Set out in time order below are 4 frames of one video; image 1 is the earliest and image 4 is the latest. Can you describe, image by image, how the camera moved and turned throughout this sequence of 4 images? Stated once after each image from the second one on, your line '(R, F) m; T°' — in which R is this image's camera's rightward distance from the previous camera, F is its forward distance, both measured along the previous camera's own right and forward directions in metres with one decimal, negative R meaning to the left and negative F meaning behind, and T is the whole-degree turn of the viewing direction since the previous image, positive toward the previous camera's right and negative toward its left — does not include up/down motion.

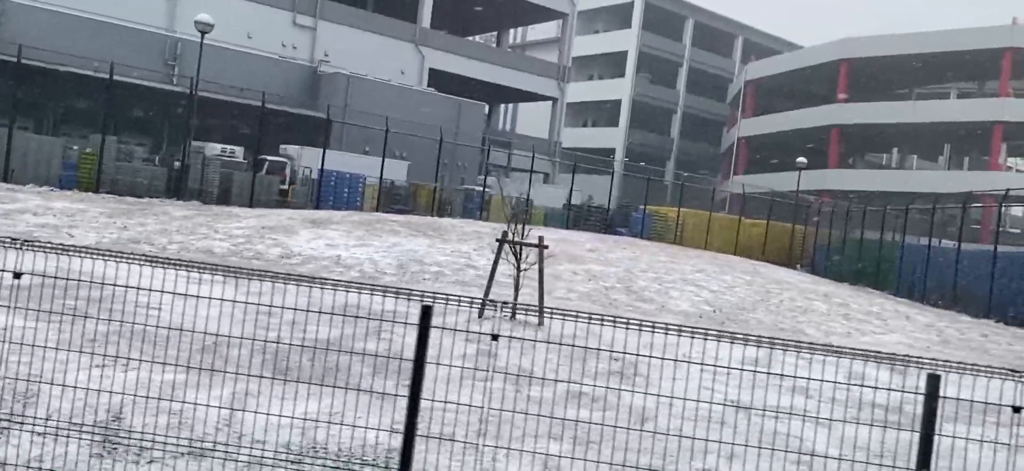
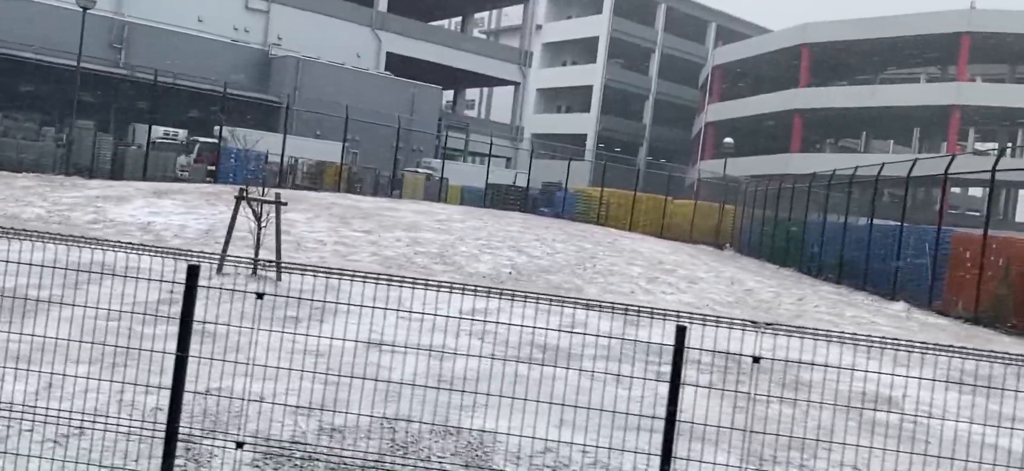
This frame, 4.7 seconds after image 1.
(+3.4, -0.3) m; +1°
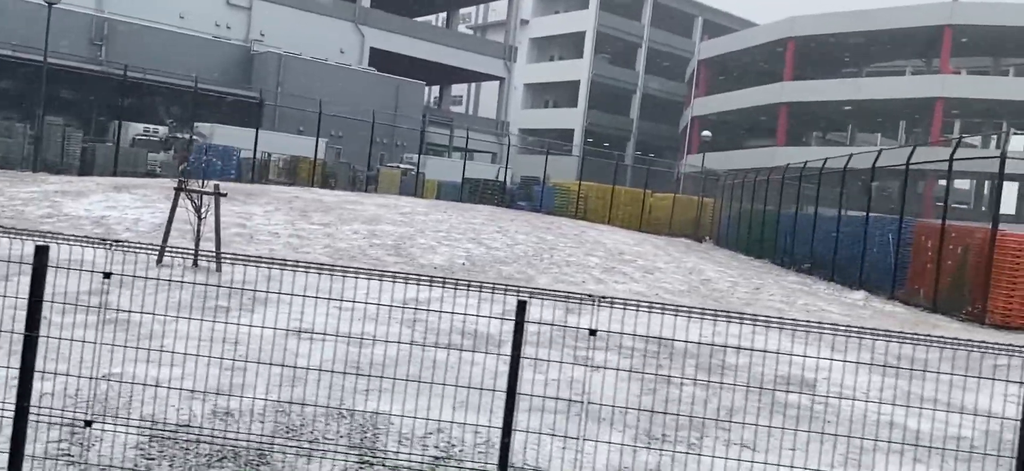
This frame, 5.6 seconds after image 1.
(+0.7, 0.0) m; +1°
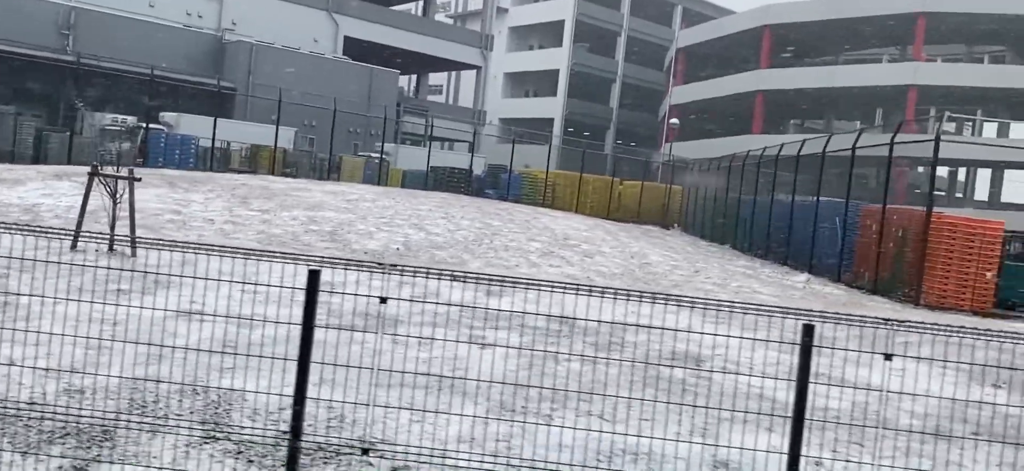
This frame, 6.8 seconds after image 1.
(+0.9, 0.0) m; +1°
